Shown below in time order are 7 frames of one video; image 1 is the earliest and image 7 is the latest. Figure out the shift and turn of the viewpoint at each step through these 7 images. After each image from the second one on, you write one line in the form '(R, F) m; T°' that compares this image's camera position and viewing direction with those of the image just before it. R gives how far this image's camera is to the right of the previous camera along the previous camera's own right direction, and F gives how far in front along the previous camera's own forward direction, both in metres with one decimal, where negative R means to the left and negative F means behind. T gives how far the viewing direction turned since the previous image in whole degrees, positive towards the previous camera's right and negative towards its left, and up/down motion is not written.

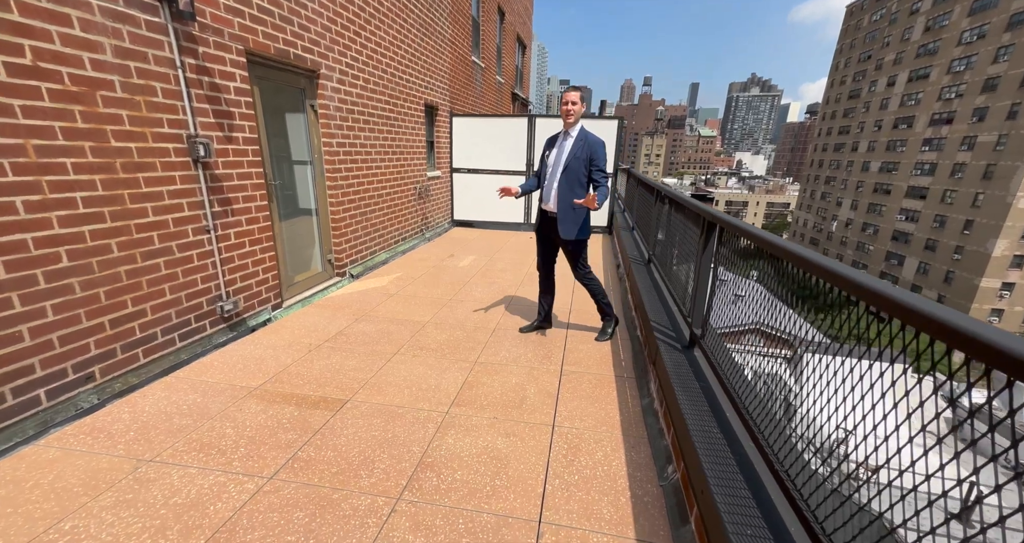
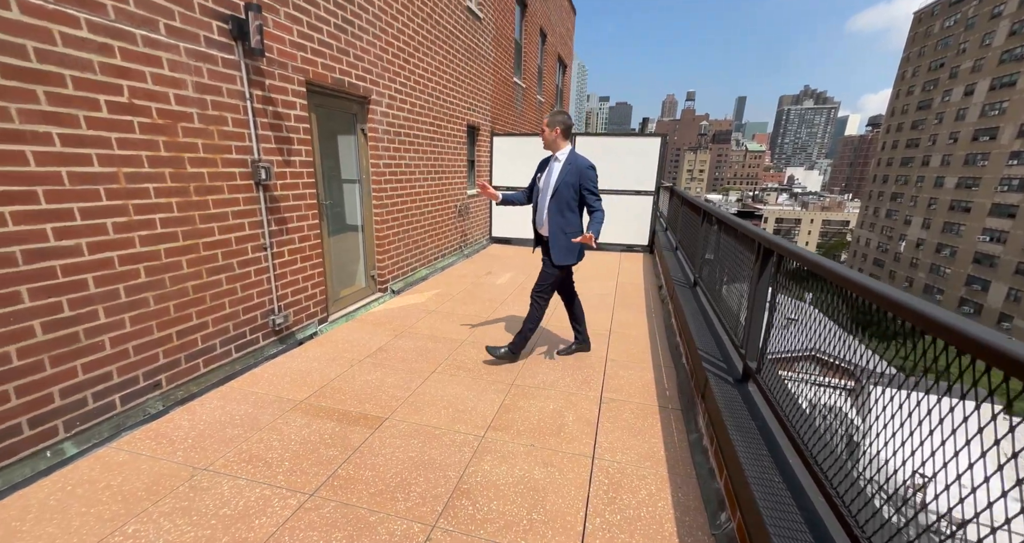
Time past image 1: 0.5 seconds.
(0.0, 0.0) m; -5°
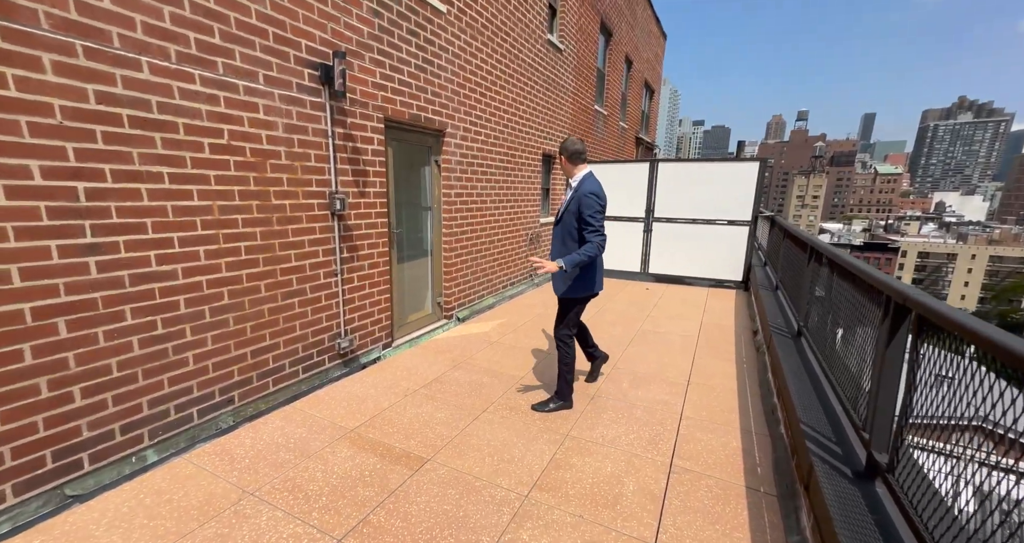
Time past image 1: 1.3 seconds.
(+0.1, +0.2) m; -11°
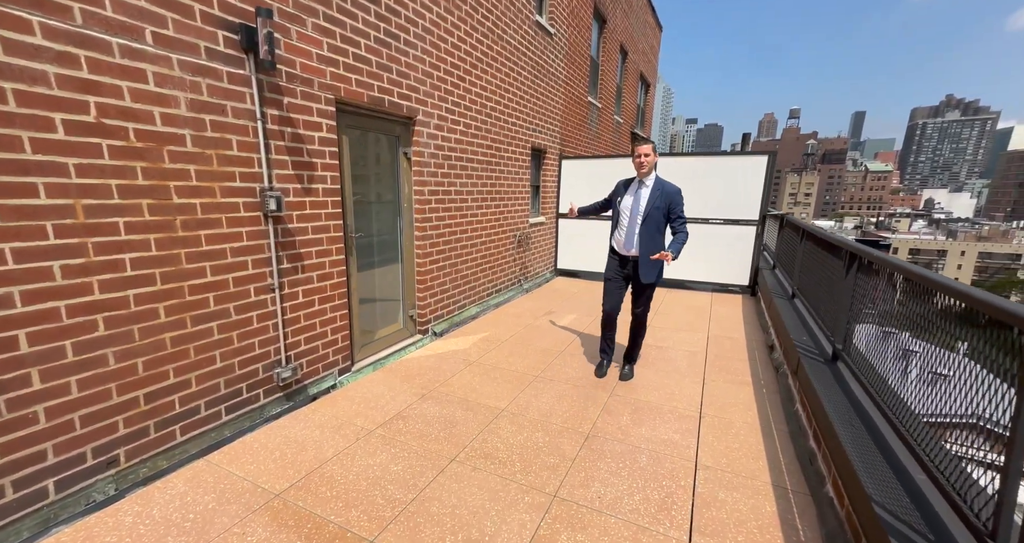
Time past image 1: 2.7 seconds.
(+0.1, +0.6) m; +1°
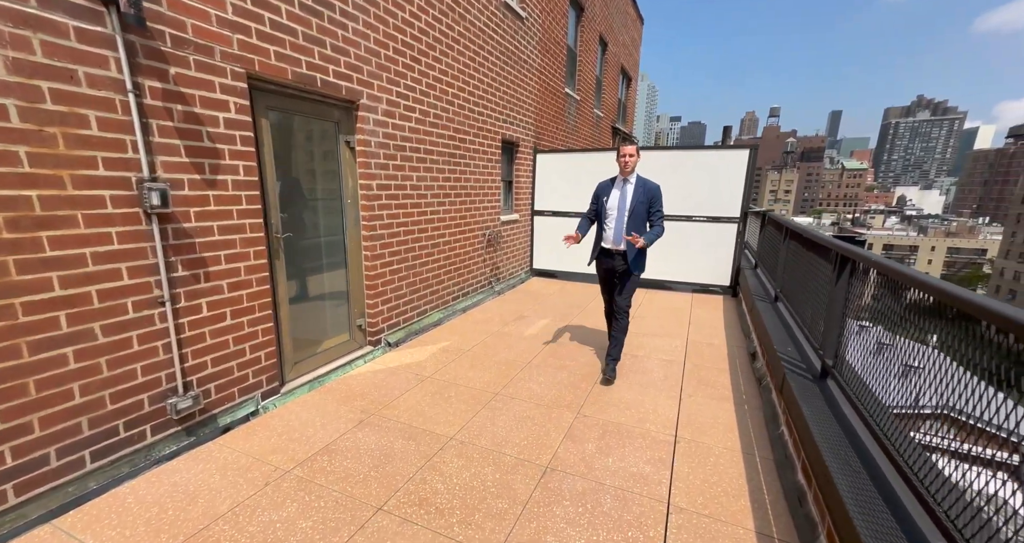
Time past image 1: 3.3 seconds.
(+0.2, +0.4) m; +2°
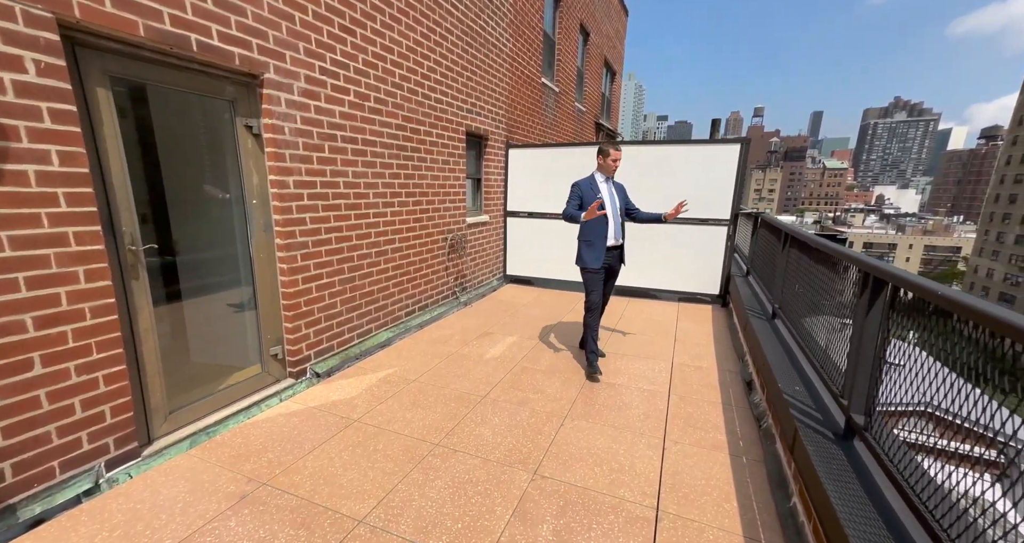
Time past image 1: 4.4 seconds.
(+0.3, +0.7) m; +2°
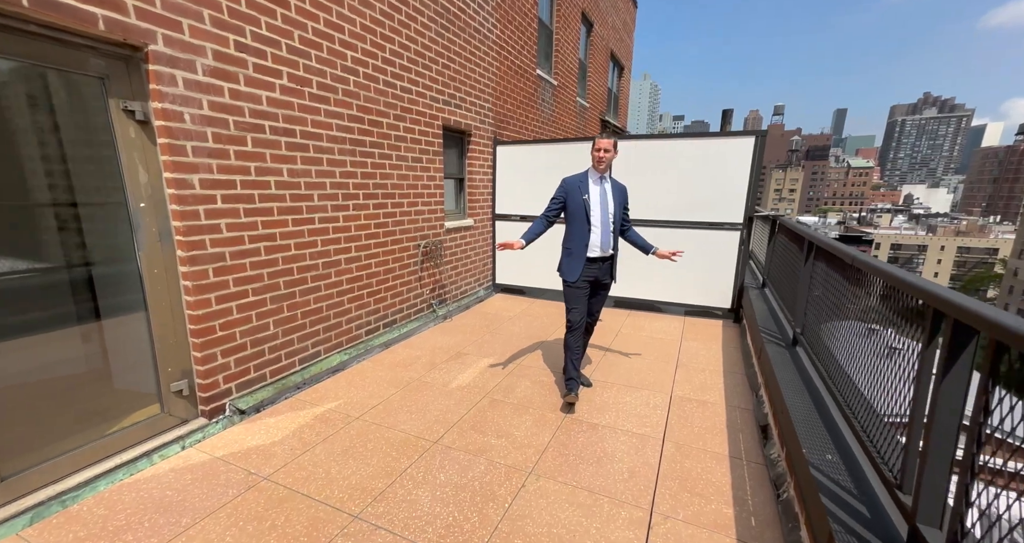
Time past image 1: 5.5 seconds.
(+0.4, +0.6) m; -2°
